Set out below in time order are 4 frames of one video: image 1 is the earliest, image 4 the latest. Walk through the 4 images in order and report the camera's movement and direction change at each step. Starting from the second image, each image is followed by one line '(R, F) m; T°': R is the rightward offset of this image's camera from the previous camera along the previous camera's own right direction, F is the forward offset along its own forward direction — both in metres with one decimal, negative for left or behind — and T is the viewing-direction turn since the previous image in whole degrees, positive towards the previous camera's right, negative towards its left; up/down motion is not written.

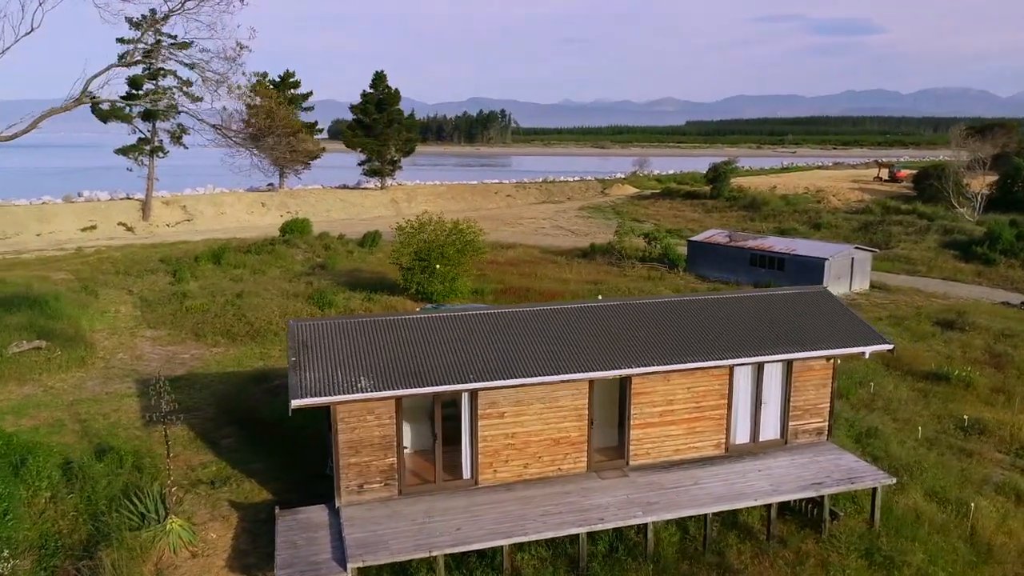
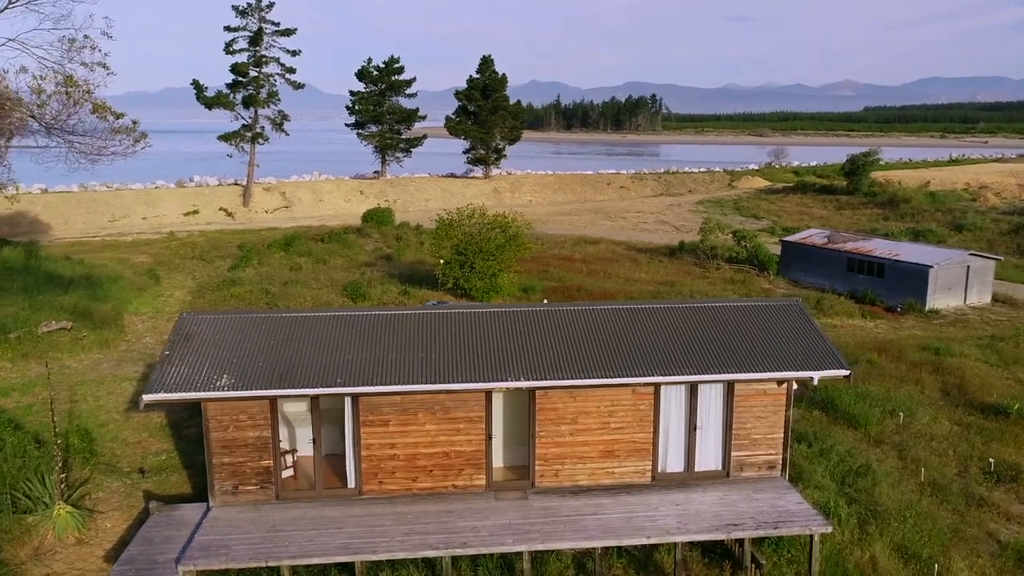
(+3.6, +0.9) m; -13°
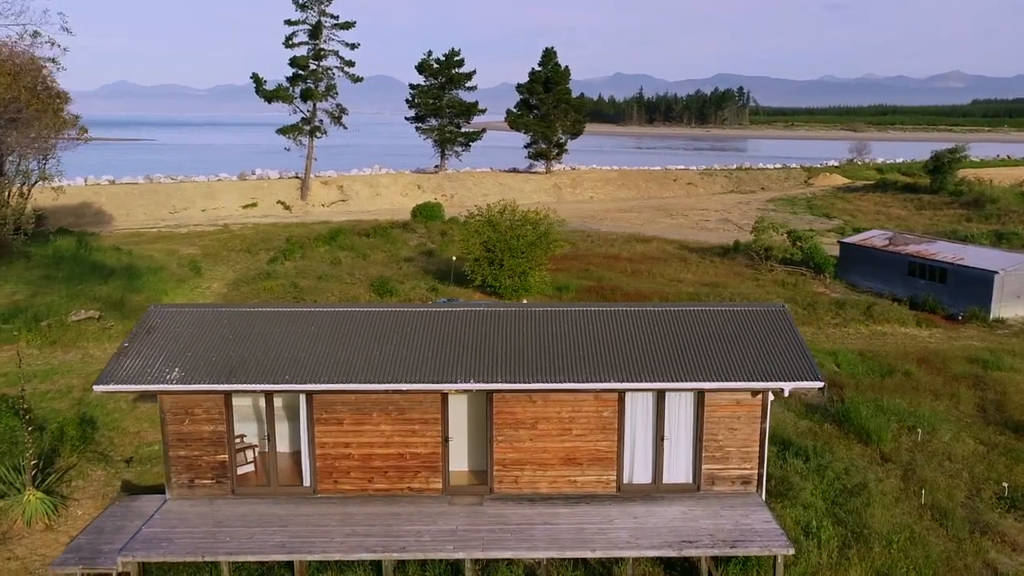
(+1.7, +0.4) m; -7°
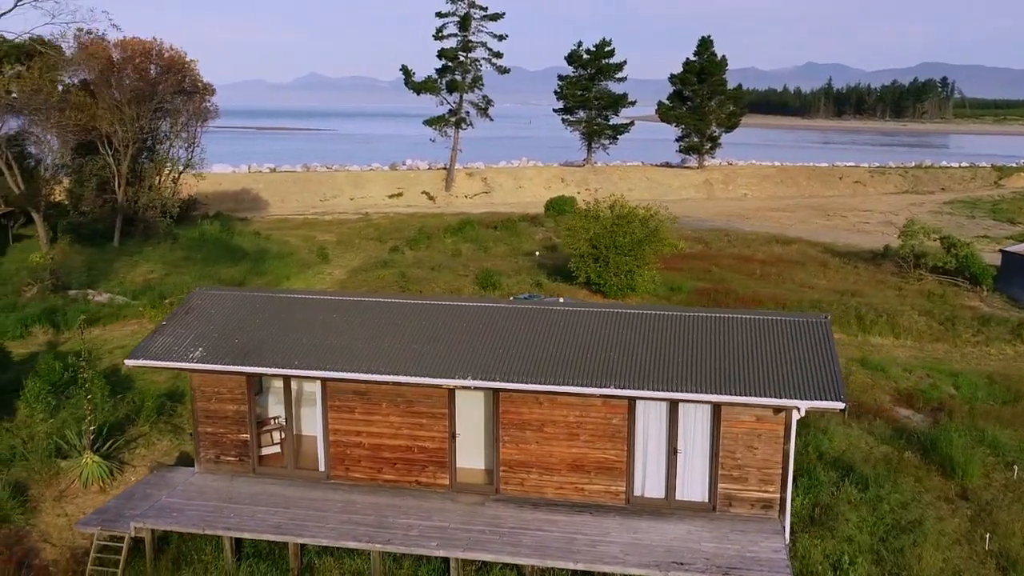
(+2.3, +0.5) m; -13°
